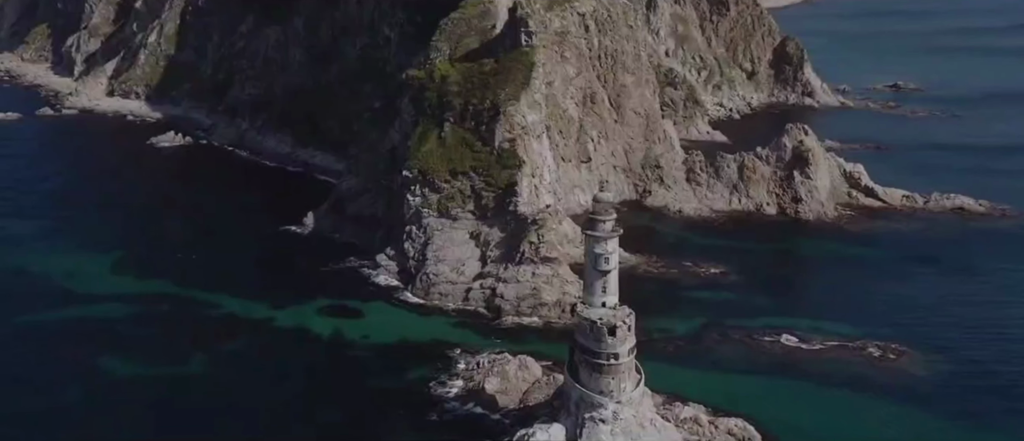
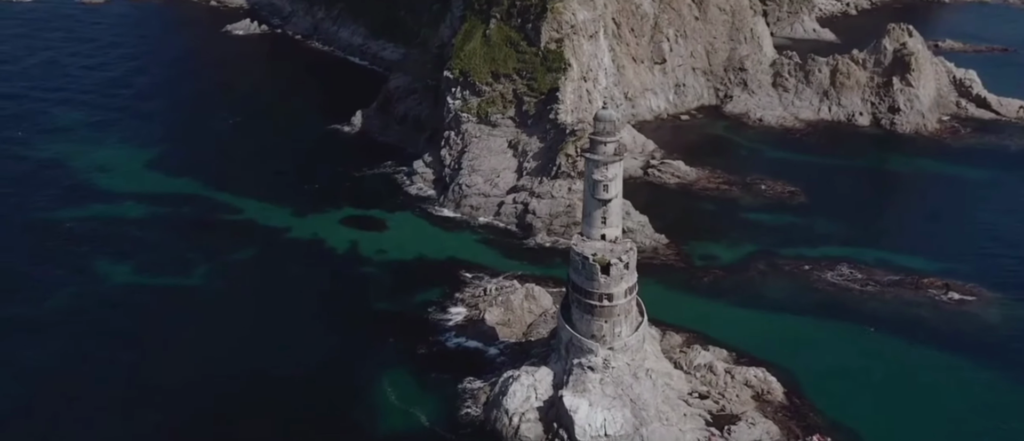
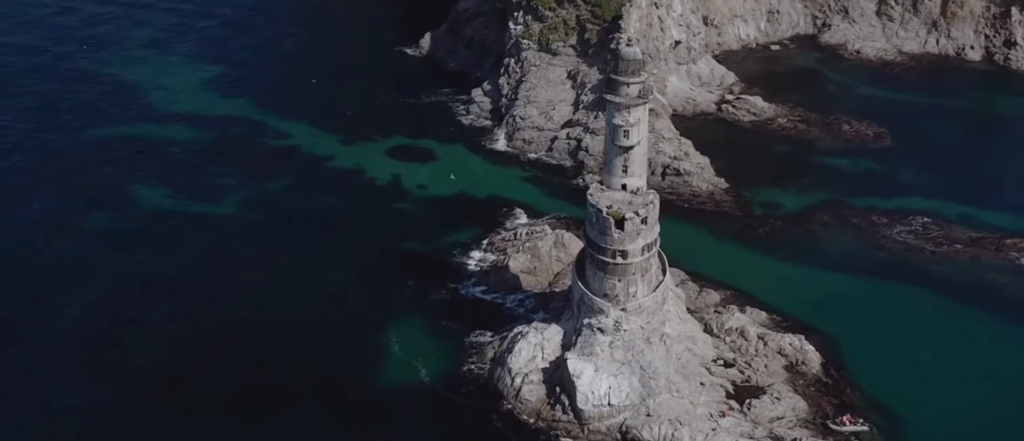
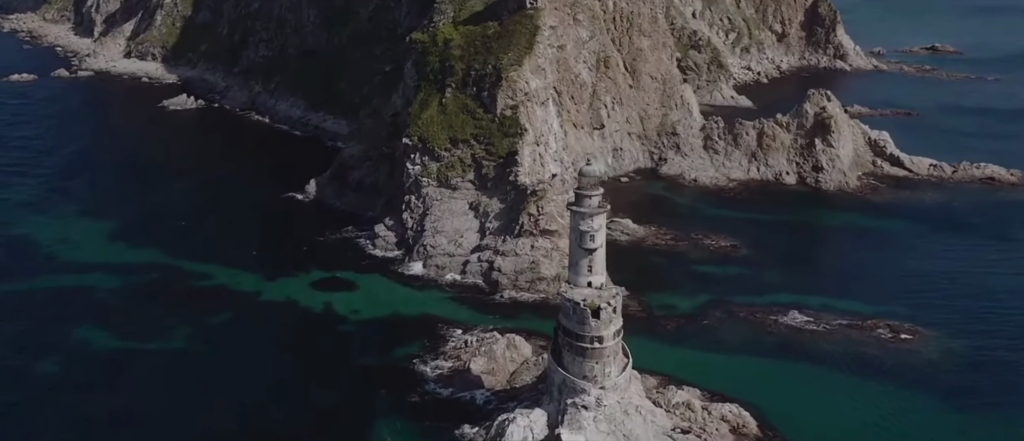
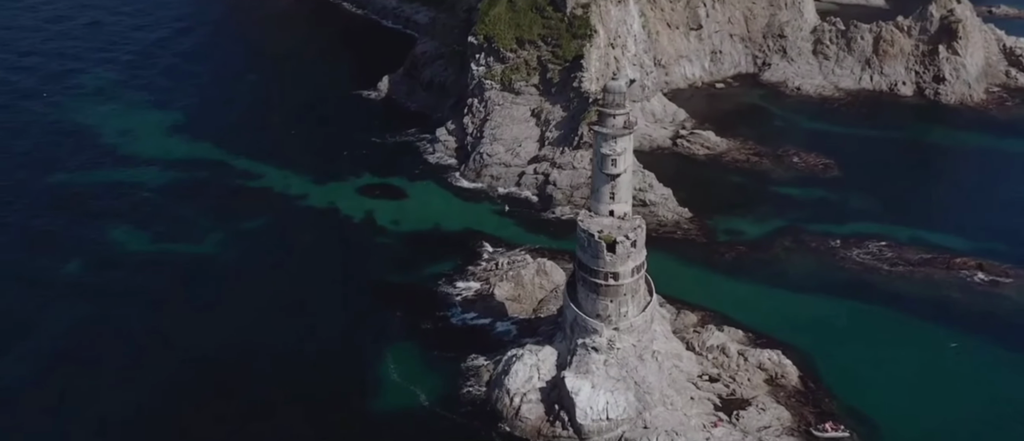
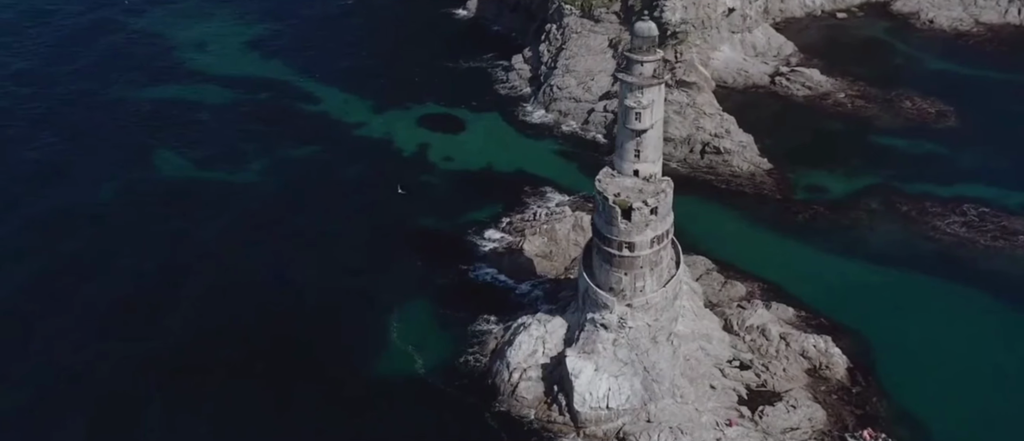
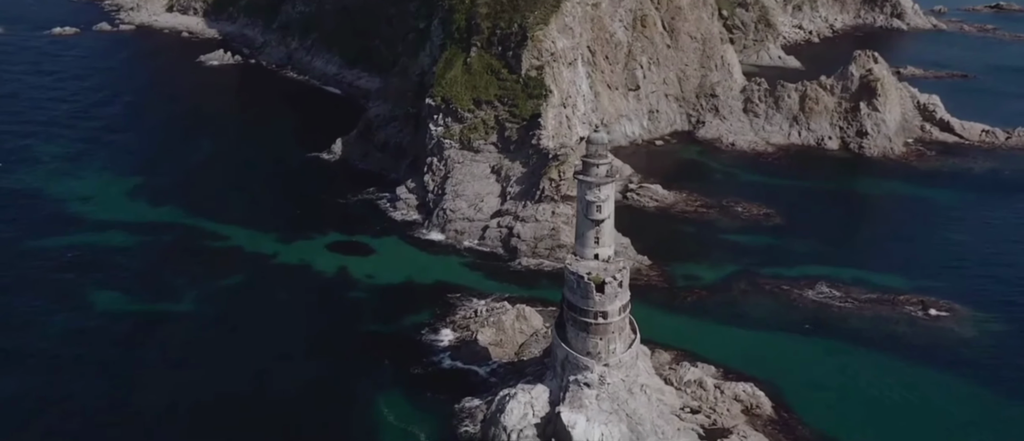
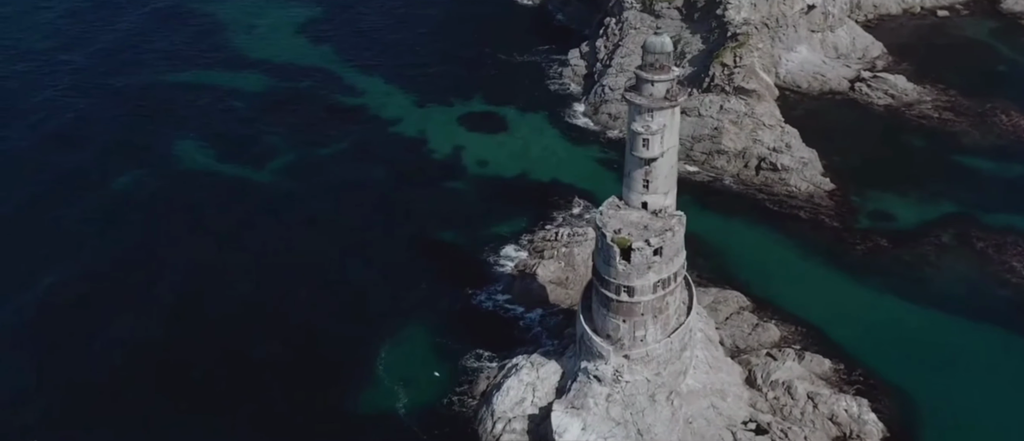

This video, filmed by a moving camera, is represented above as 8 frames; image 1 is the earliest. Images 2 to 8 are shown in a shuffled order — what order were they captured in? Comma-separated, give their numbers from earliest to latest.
4, 7, 2, 5, 3, 6, 8
